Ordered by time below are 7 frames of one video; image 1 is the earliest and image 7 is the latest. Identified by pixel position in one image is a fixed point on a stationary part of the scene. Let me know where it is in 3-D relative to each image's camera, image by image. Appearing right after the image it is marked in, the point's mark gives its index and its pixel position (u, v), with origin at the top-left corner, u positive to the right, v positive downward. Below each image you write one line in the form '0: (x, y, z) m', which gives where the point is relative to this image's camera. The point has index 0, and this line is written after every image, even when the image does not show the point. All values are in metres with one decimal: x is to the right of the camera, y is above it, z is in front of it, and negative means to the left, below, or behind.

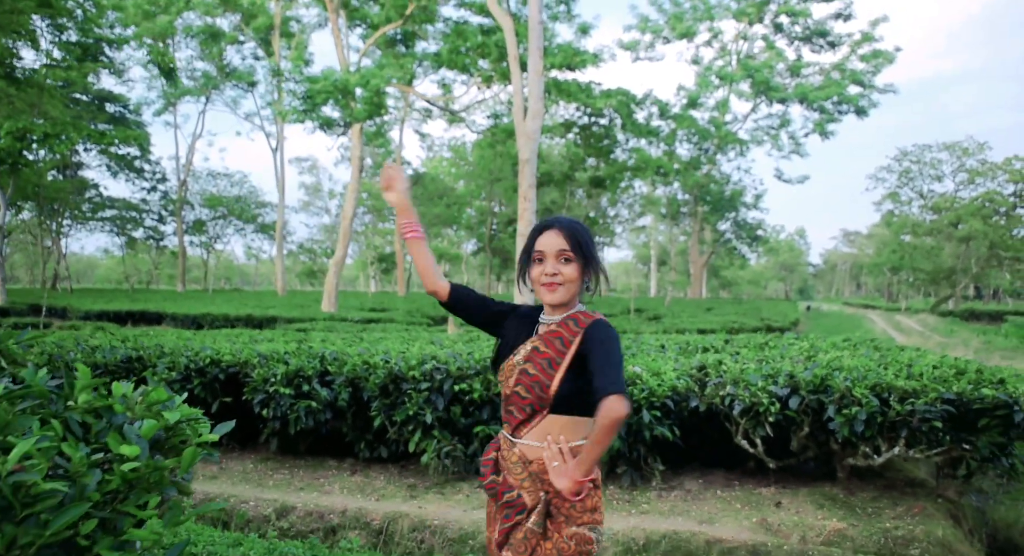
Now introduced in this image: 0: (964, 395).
0: (+2.9, -0.7, +4.5) m
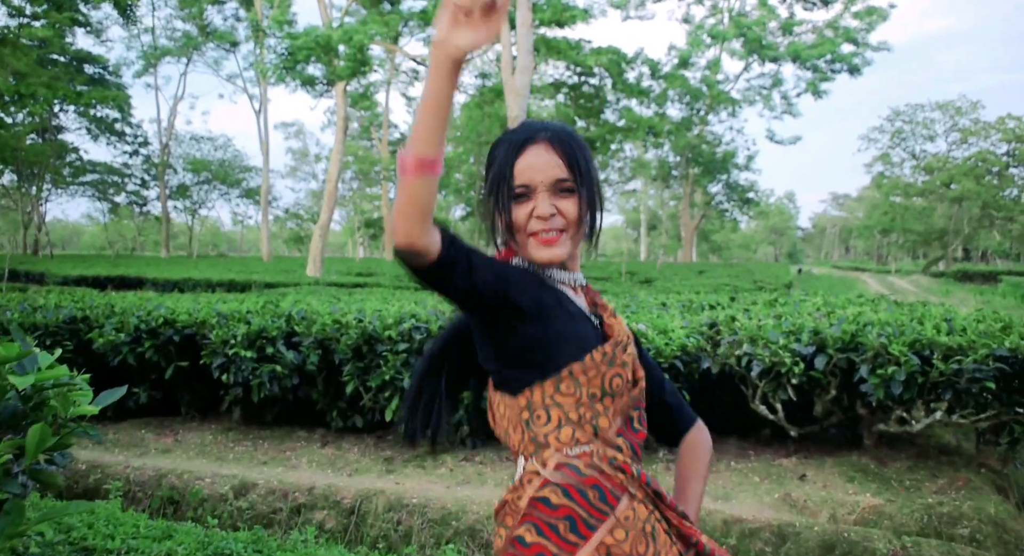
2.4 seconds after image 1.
0: (+2.8, -0.4, +3.9) m
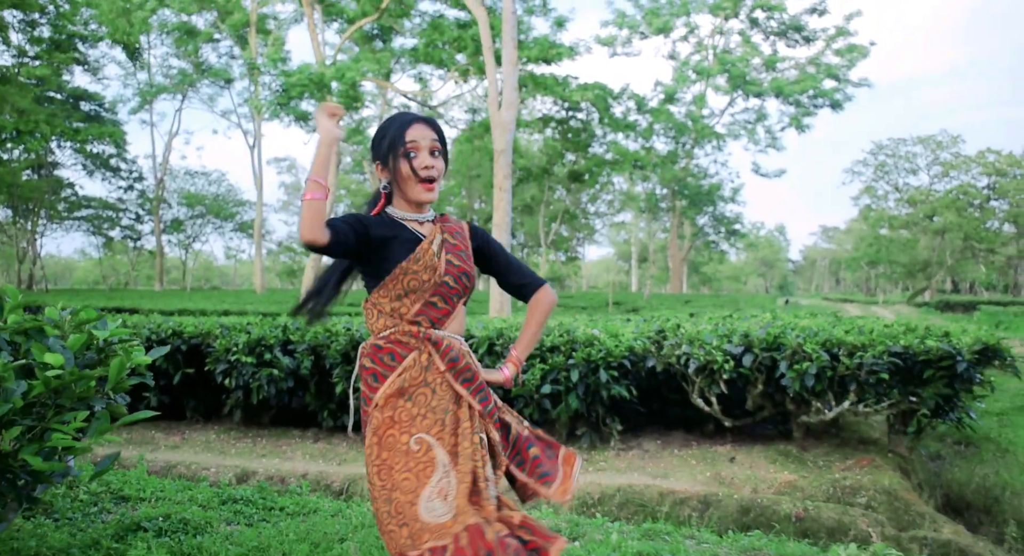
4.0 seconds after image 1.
0: (+2.6, -0.5, +4.6) m
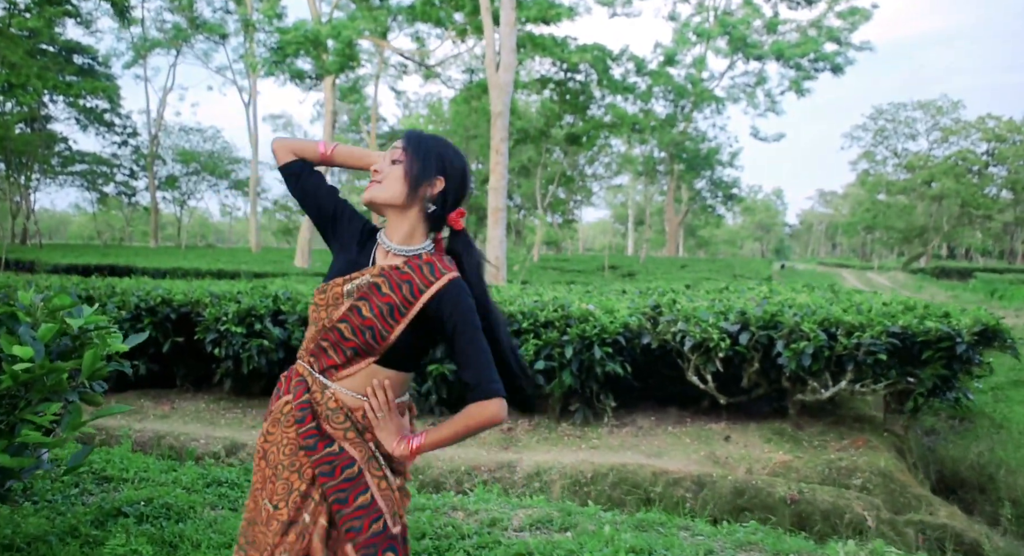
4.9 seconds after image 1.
0: (+2.6, -0.3, +4.5) m
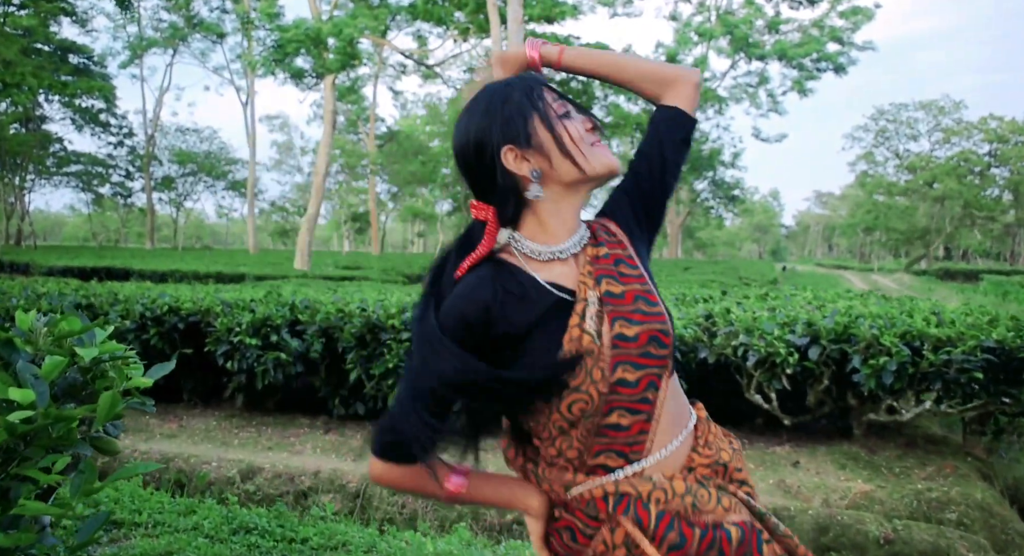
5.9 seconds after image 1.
0: (+2.8, -0.4, +4.1) m
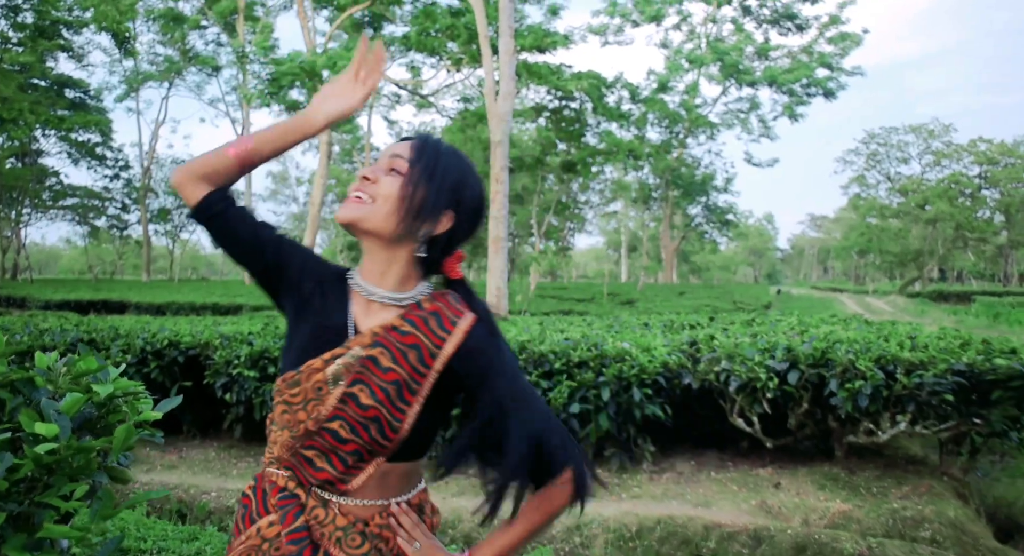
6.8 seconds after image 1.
0: (+2.8, -0.5, +4.3) m
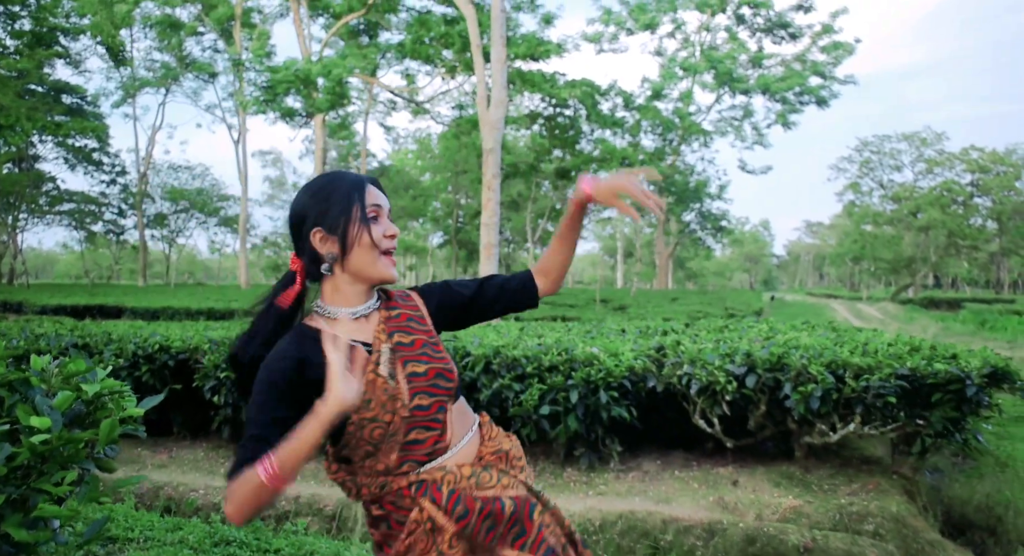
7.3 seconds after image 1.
0: (+2.6, -0.6, +4.6) m
